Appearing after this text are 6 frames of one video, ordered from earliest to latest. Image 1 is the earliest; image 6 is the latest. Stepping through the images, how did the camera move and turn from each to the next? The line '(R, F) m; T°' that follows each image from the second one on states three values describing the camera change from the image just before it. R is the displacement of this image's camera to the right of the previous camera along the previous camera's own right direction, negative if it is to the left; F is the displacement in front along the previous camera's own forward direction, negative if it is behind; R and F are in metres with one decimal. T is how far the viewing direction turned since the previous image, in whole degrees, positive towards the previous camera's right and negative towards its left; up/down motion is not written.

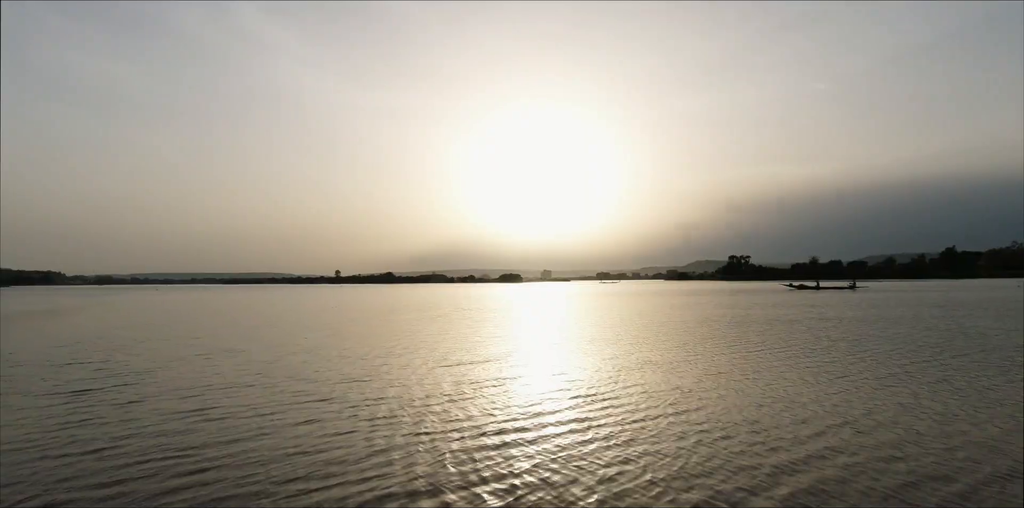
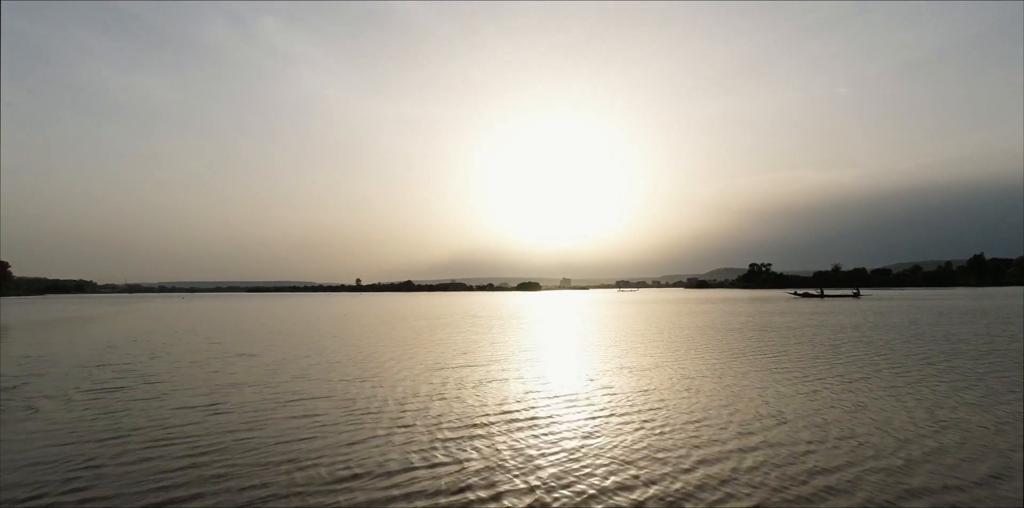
(+1.2, -2.3) m; -2°
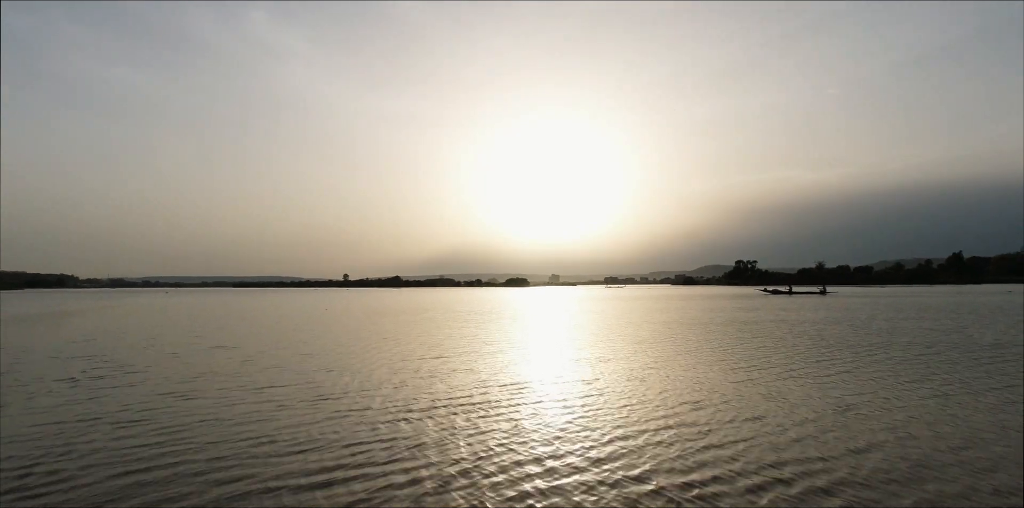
(+1.4, -1.5) m; +1°
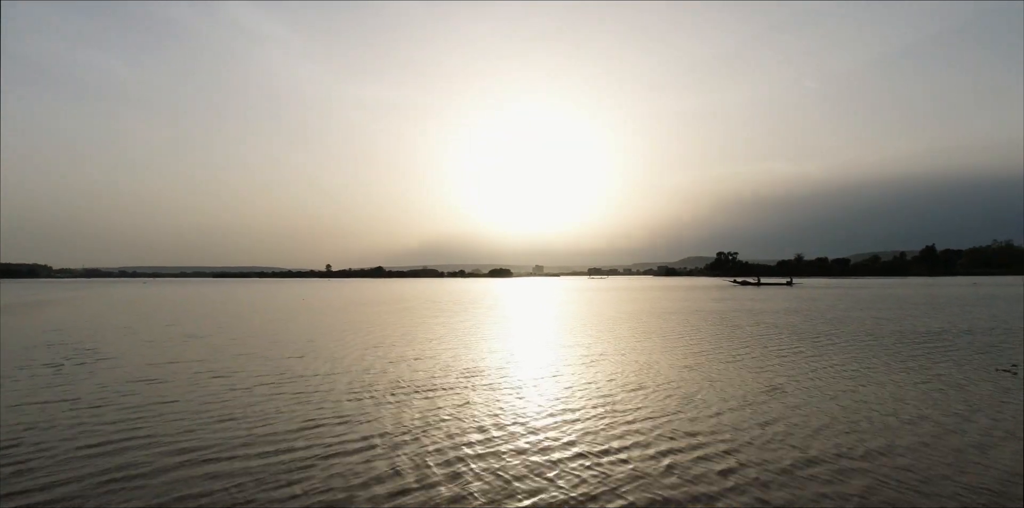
(+0.9, -1.1) m; +2°
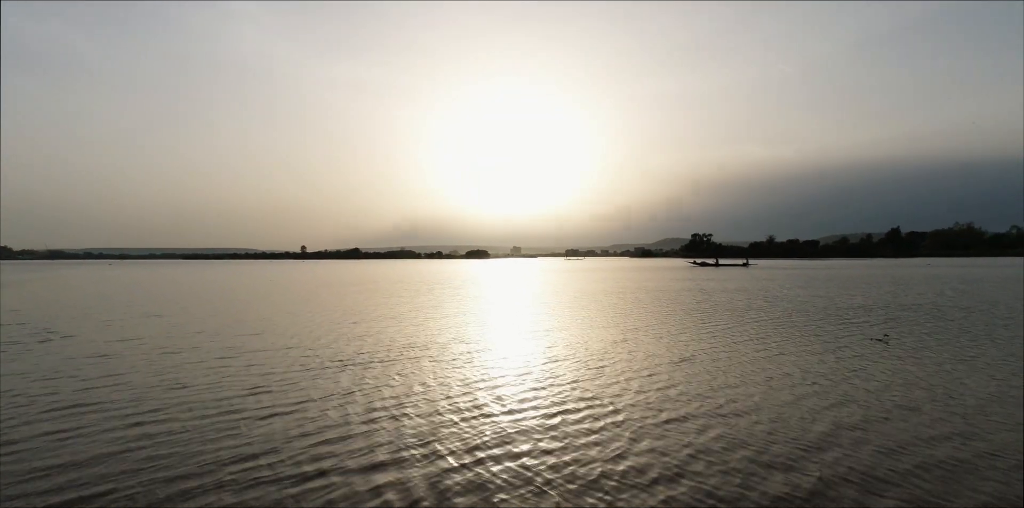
(-0.4, +0.5) m; +2°
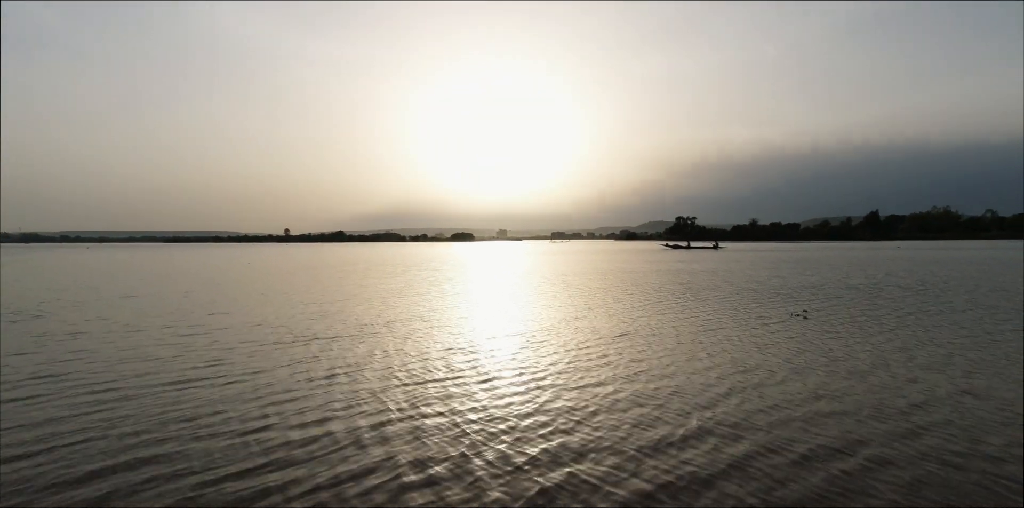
(+1.1, -1.5) m; +1°
